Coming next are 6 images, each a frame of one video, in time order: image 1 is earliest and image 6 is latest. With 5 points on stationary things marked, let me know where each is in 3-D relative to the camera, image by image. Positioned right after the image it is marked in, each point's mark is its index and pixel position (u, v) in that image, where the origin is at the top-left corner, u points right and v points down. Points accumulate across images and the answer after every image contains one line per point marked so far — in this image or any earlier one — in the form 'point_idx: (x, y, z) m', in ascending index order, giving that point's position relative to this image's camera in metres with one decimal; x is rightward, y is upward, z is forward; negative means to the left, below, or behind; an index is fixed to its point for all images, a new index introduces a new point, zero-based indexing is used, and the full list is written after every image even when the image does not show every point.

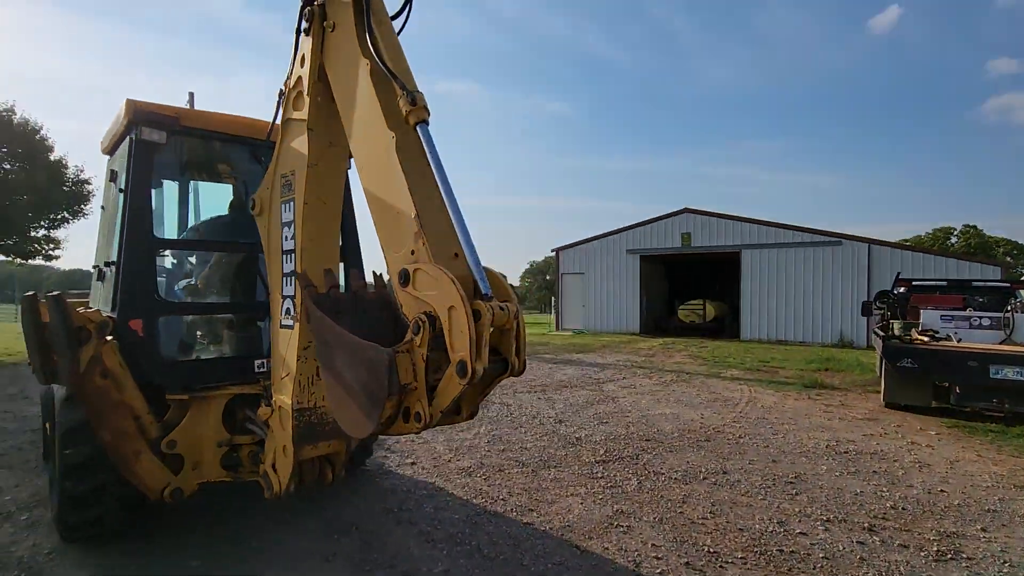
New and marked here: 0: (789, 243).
0: (+9.2, +1.5, +17.8) m
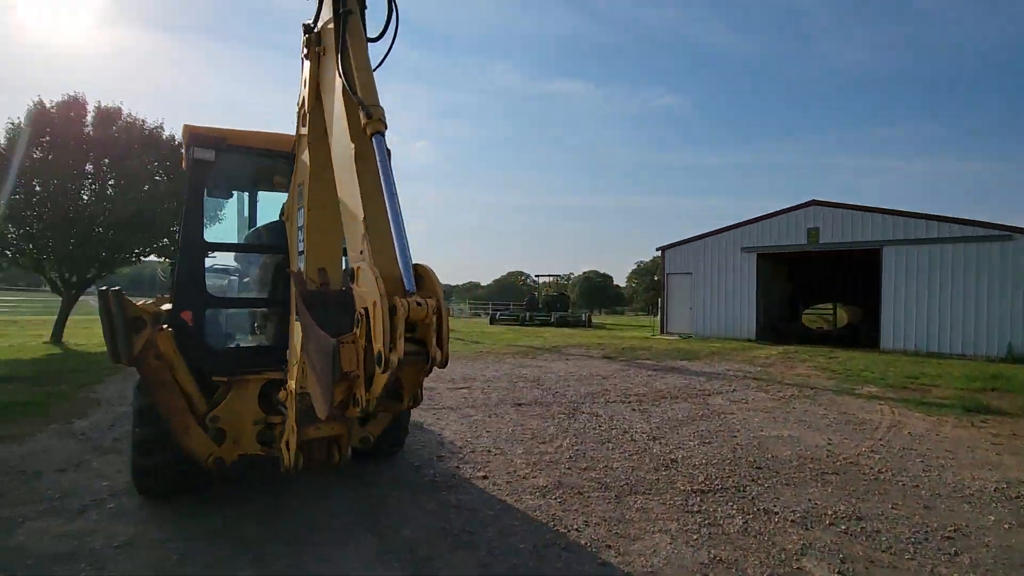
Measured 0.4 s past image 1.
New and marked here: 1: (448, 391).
0: (+12.2, +1.4, +15.1) m
1: (-1.1, -1.8, +9.0) m
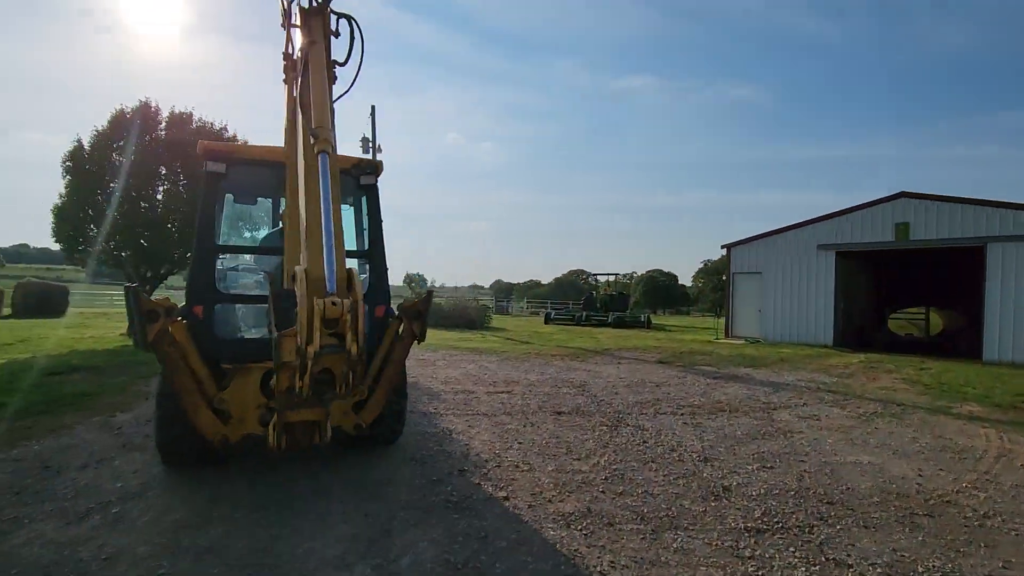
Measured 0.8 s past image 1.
0: (+13.5, +1.3, +13.1) m
1: (-0.4, -1.7, +8.6) m
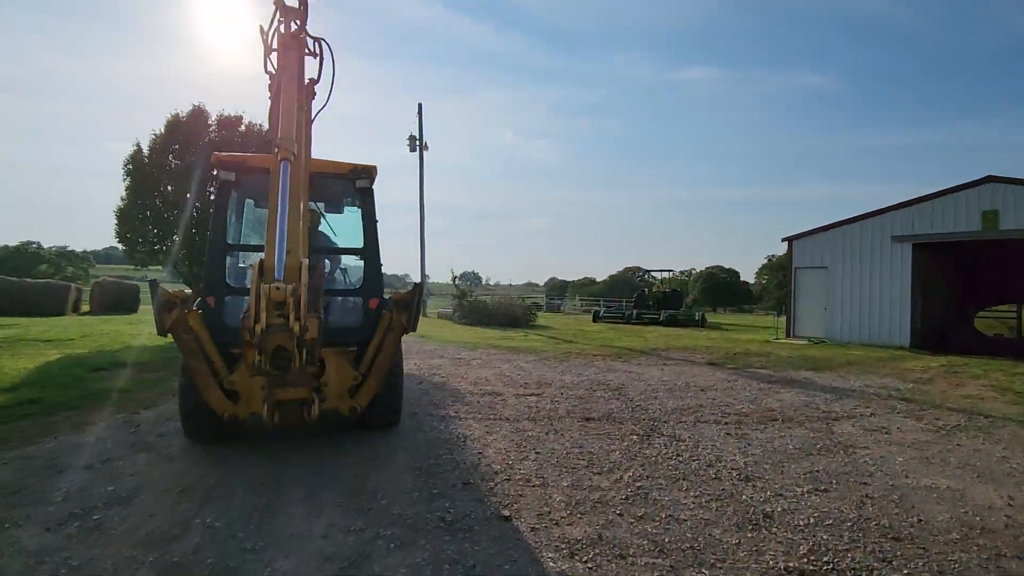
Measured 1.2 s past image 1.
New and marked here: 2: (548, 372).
0: (+14.3, +1.5, +11.2) m
1: (0.0, -1.7, +8.1) m
2: (+0.7, -1.7, +10.7) m
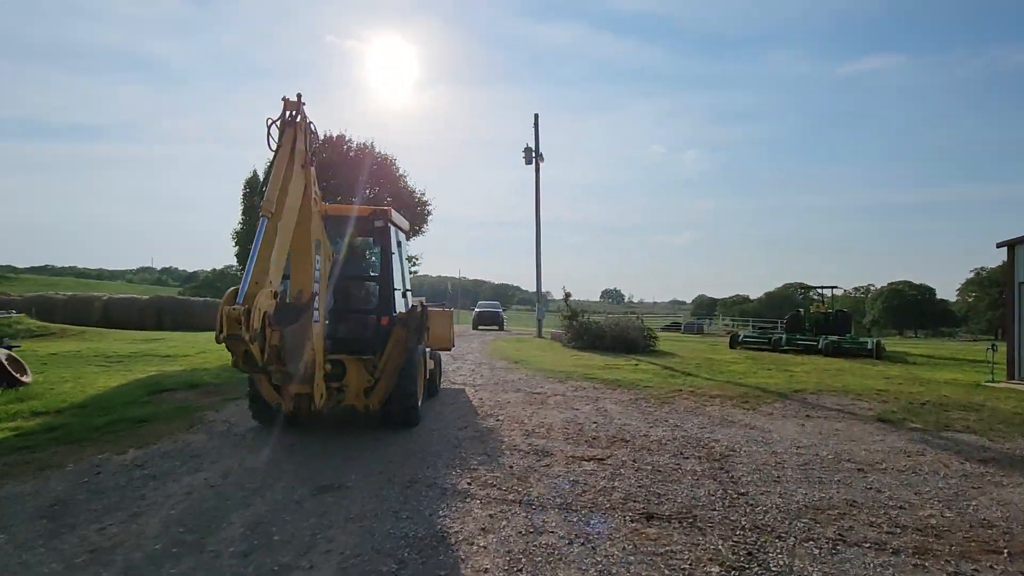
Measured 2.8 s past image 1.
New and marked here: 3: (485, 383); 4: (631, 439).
0: (+15.2, +1.1, +5.2) m
1: (+0.6, -1.9, +5.9) m
2: (+1.9, -2.0, +8.2) m
3: (-0.6, -2.1, +12.0) m
4: (+1.6, -2.0, +7.1) m
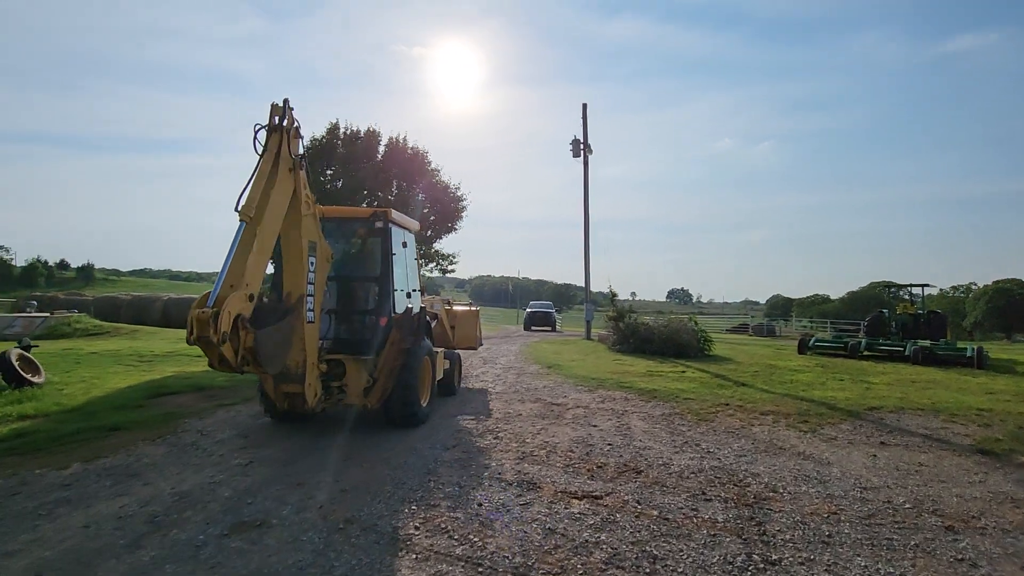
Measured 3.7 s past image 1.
0: (+14.7, +1.2, +2.3) m
1: (+0.3, -1.9, +4.8) m
2: (+1.9, -2.0, +6.9) m
3: (-0.1, -2.1, +11.0) m
4: (+1.5, -1.9, +5.8) m
